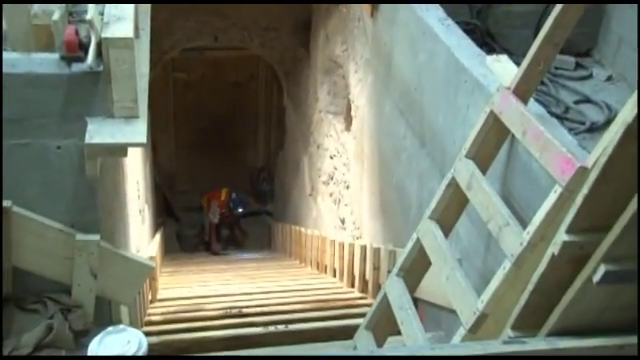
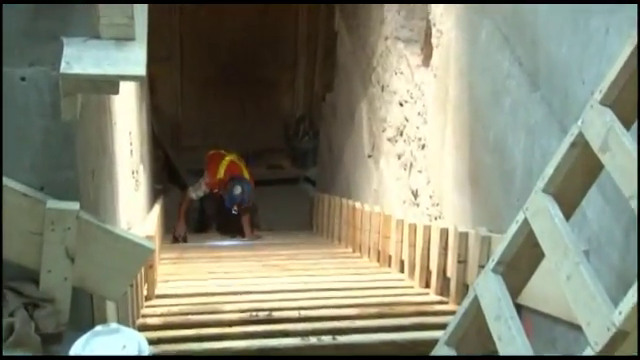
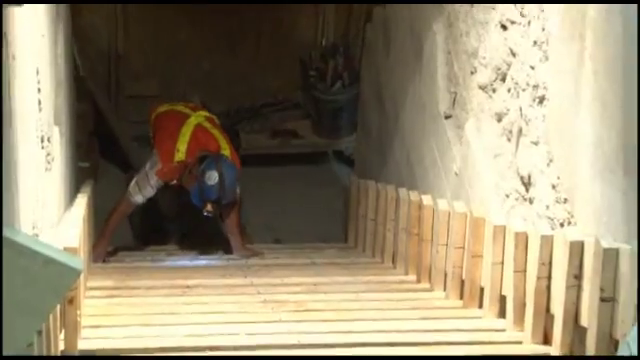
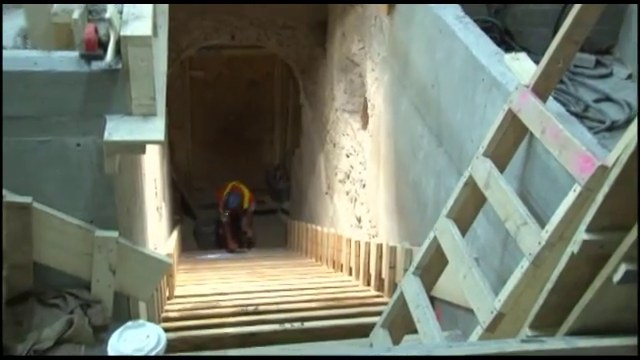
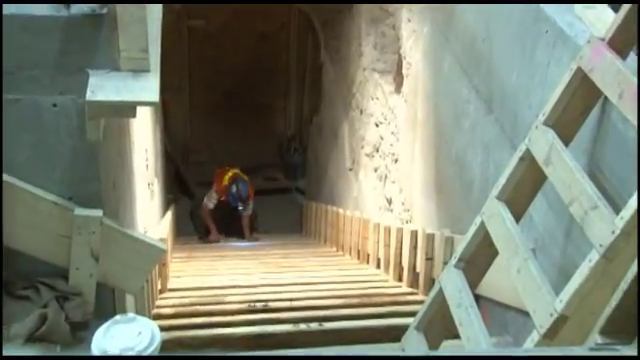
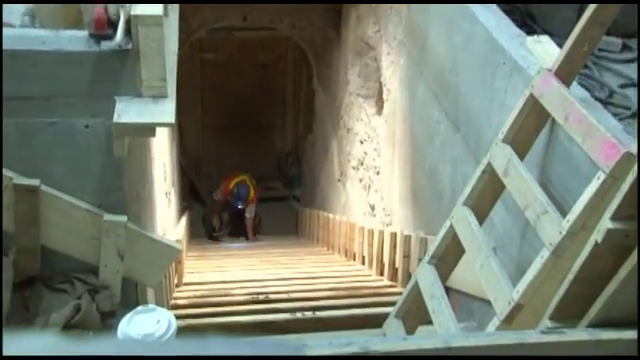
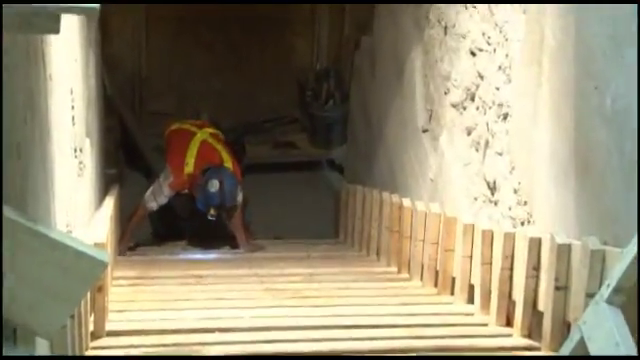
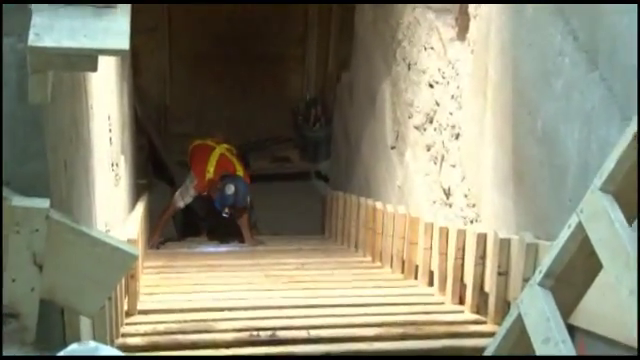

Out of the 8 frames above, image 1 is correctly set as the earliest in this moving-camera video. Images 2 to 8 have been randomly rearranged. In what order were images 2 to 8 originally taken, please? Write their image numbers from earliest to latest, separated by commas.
4, 6, 5, 2, 8, 7, 3
